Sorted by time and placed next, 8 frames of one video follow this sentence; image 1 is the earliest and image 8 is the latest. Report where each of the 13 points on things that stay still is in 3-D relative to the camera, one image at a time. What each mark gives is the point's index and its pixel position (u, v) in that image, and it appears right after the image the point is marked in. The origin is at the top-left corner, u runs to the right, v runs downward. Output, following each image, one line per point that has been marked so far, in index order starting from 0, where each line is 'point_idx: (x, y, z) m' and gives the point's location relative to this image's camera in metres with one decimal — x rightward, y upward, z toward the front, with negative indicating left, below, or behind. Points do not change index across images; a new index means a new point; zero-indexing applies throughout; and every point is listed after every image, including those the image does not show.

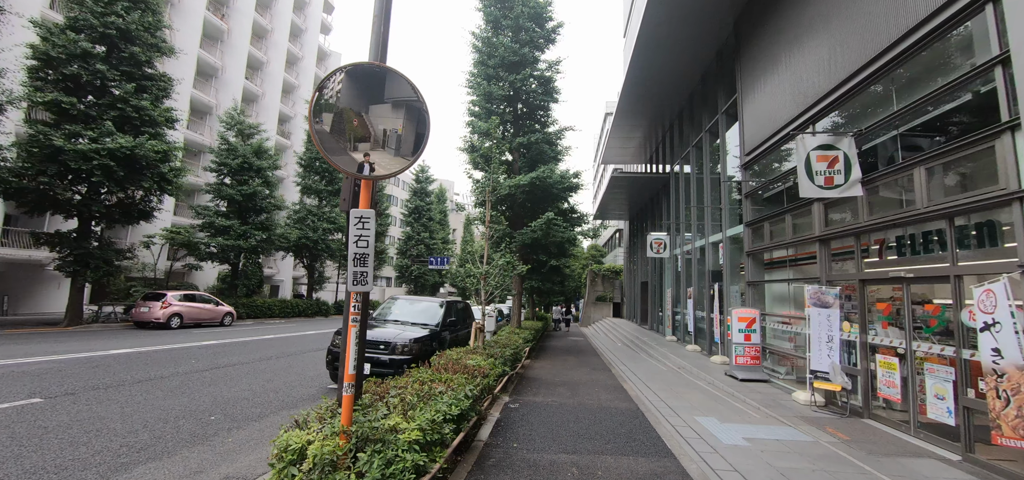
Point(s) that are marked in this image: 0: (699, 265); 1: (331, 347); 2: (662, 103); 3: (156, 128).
0: (+5.6, -0.8, +13.3) m
1: (-3.0, -1.8, +7.3) m
2: (+5.3, +4.7, +15.8) m
3: (-12.8, +4.0, +15.8) m
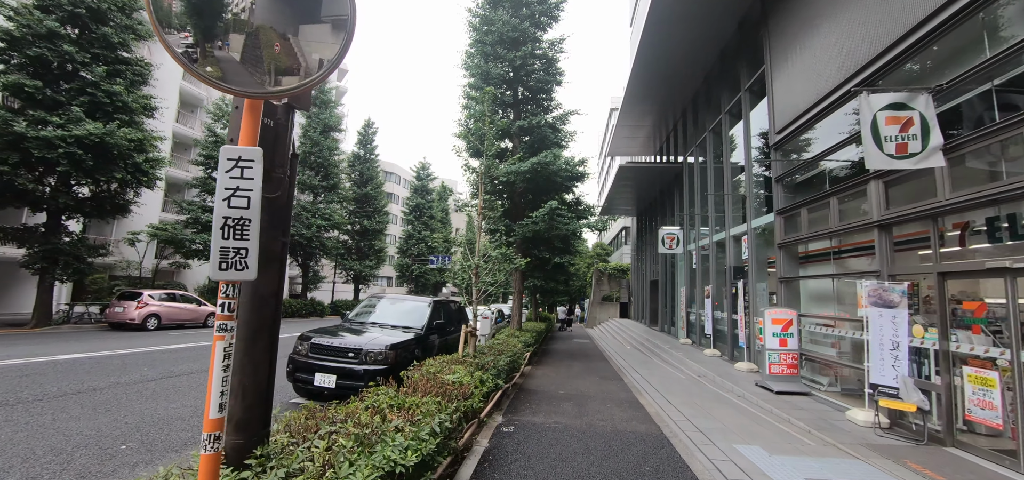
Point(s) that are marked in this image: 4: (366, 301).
0: (+5.6, -0.6, +12.1) m
1: (-3.1, -1.6, +6.2) m
2: (+5.3, +4.9, +14.6) m
3: (-12.8, +4.2, +14.8) m
4: (-2.7, -1.1, +8.1) m
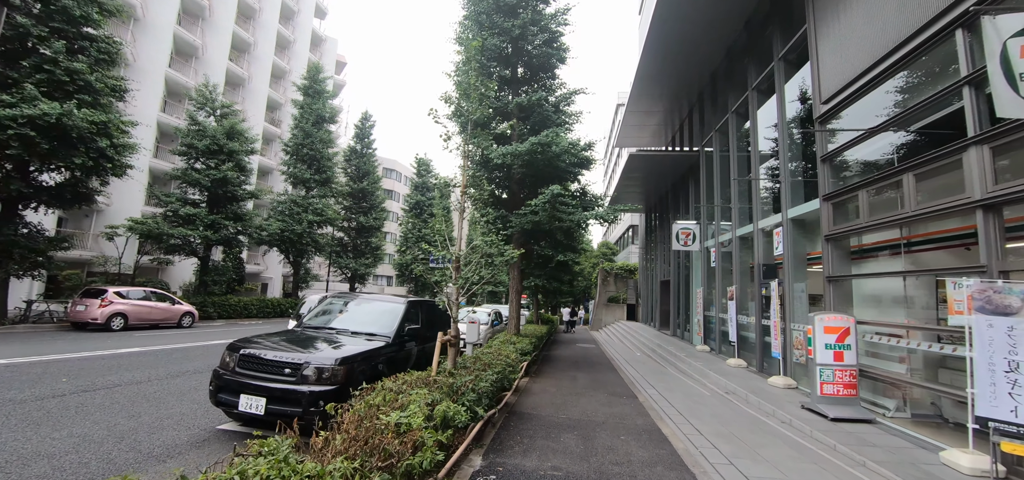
0: (+5.5, -0.5, +10.6) m
1: (-3.2, -1.4, +4.8) m
2: (+5.3, +5.0, +13.2) m
3: (-12.8, +4.4, +13.5) m
4: (-2.8, -0.9, +6.7) m
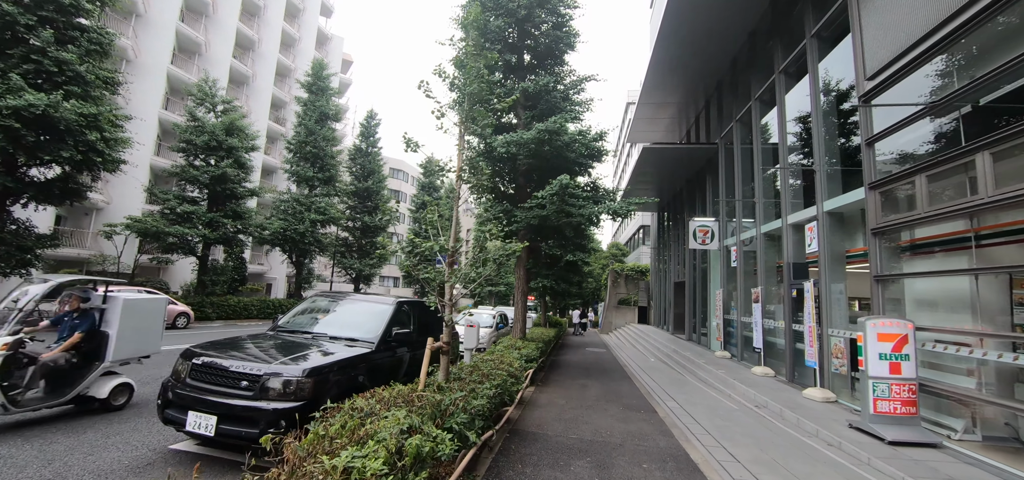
0: (+5.6, -0.4, +9.8) m
1: (-3.2, -1.3, +4.1) m
2: (+5.5, +5.1, +12.4) m
3: (-12.6, +4.5, +13.1) m
4: (-2.7, -0.8, +6.0) m
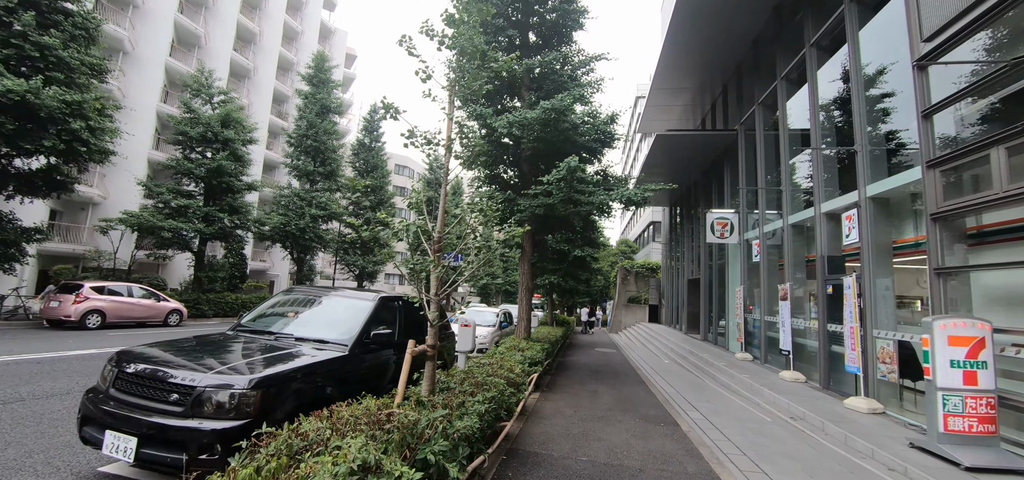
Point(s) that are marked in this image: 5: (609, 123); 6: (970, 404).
0: (+5.7, -0.3, +8.9) m
1: (-3.2, -1.2, +3.4) m
2: (+5.6, +5.3, +11.5) m
3: (-12.5, +4.7, +12.5) m
4: (-2.7, -0.6, +5.3) m
5: (+2.0, +2.4, +9.1) m
6: (+4.4, -1.6, +4.2) m
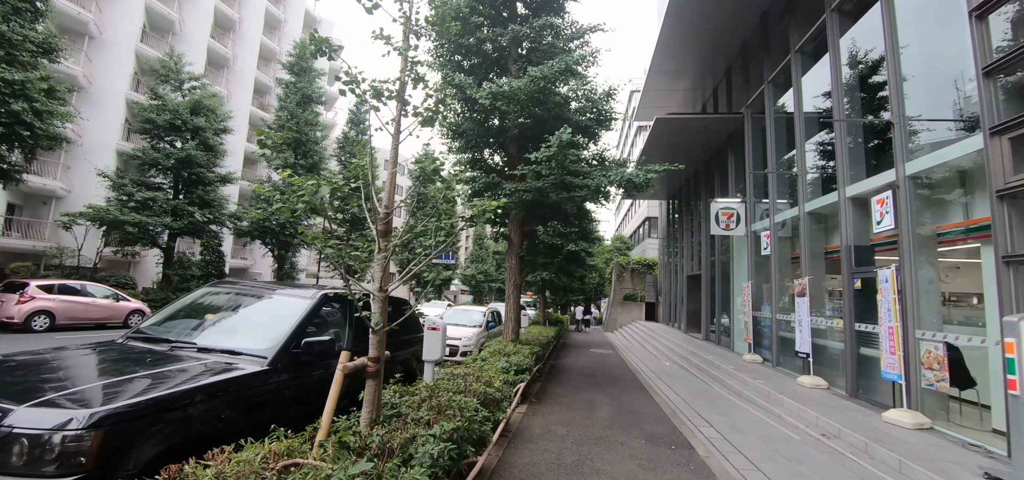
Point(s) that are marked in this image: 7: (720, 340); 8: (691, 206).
0: (+5.5, -0.1, +8.0) m
1: (-3.4, -1.0, +2.4) m
2: (+5.3, +5.5, +10.6) m
3: (-12.8, +4.8, +11.3) m
4: (-3.0, -0.5, +4.3) m
5: (+1.7, +2.6, +8.2) m
6: (+4.2, -1.4, +3.3) m
7: (+6.0, -2.9, +12.7) m
8: (+6.8, +1.3, +16.9) m
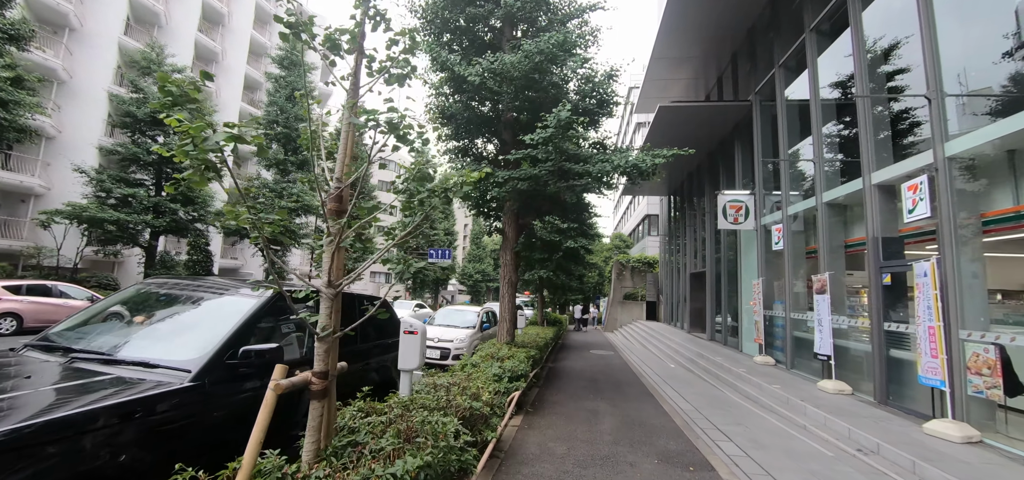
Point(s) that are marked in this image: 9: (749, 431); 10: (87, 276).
0: (+5.4, +0.1, +7.4) m
1: (-3.5, -0.9, +1.8) m
2: (+5.1, +5.6, +9.9) m
3: (-12.9, +4.9, +10.6) m
4: (-3.0, -0.4, +3.6) m
5: (+1.6, +2.7, +7.6) m
6: (+4.1, -1.3, +2.7) m
7: (+5.9, -2.7, +12.1) m
8: (+6.7, +1.5, +16.3) m
9: (+2.8, -2.2, +5.1) m
10: (-17.0, -1.5, +17.7) m
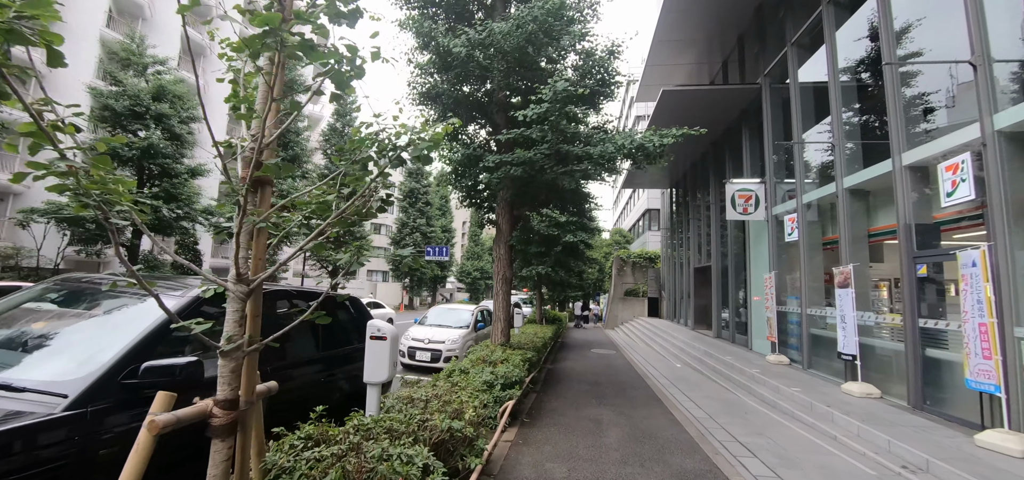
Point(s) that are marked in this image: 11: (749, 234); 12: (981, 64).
0: (+5.3, +0.2, +6.8) m
1: (-3.6, -0.9, +1.1) m
2: (+5.0, +5.8, +9.3) m
3: (-13.1, +4.9, +9.9) m
4: (-3.1, -0.3, +3.0) m
5: (+1.5, +2.8, +6.9) m
6: (+4.0, -1.1, +2.1) m
7: (+5.8, -2.5, +11.5) m
8: (+6.5, +1.7, +15.7) m
9: (+2.7, -2.1, +4.5) m
10: (-17.1, -1.4, +17.1) m
11: (+5.7, +0.1, +10.7) m
12: (+5.1, +1.9, +4.9) m
